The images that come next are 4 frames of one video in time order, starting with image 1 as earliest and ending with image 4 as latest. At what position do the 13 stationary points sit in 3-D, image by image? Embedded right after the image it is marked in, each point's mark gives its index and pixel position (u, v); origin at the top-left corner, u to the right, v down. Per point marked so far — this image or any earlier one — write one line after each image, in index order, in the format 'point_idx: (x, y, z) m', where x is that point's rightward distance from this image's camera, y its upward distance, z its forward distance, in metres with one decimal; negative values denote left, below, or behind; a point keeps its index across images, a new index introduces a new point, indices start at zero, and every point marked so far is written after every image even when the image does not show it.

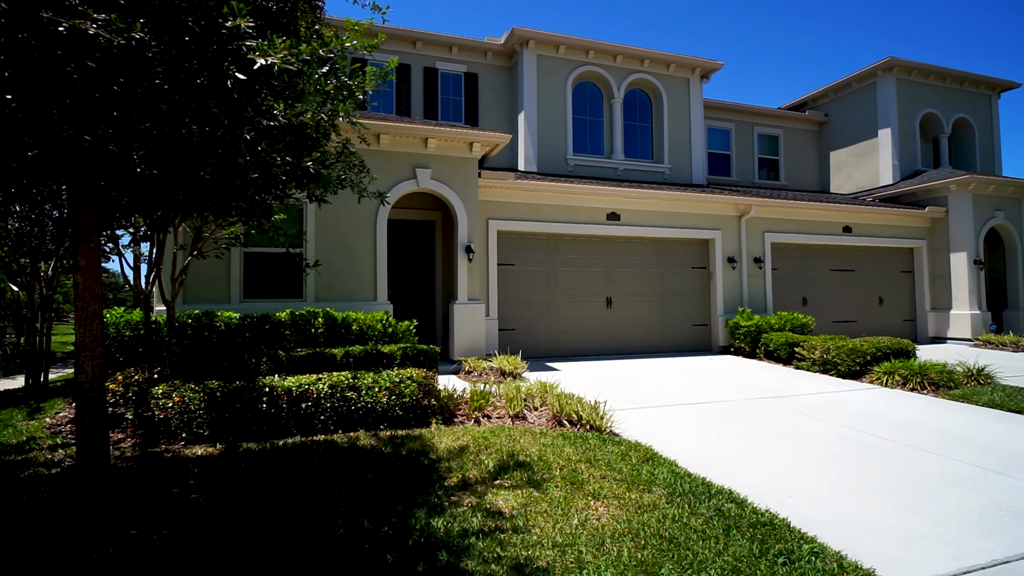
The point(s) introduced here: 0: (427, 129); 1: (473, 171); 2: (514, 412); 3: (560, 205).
0: (-1.4, +2.6, +8.8) m
1: (-0.7, +2.1, +9.5) m
2: (0.0, -1.4, +6.1) m
3: (+1.0, +1.7, +10.9) m
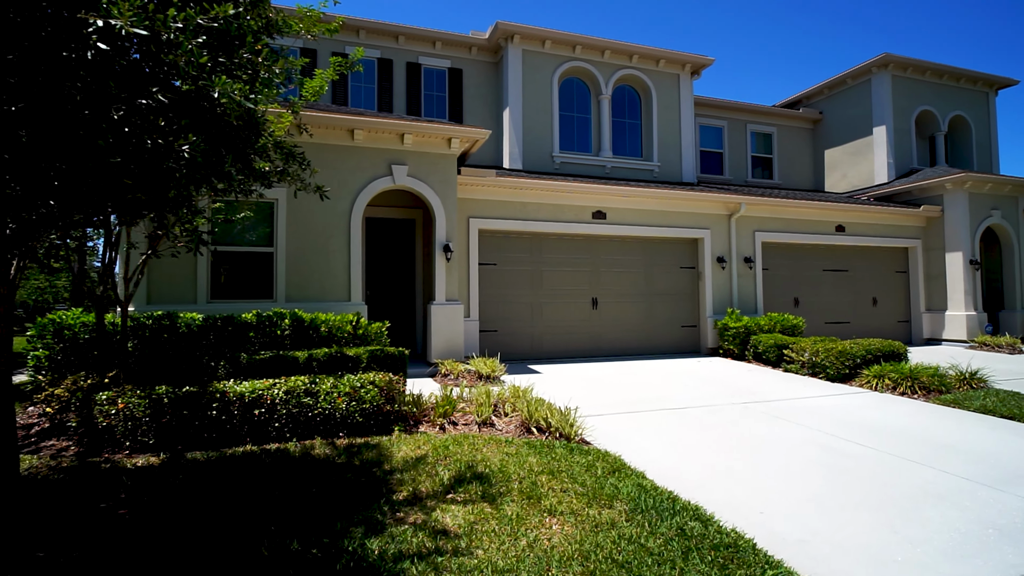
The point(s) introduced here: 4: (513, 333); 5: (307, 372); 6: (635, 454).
0: (-1.7, +2.6, +8.6) m
1: (-1.1, +2.1, +9.2) m
2: (-0.4, -1.4, +5.8) m
3: (+0.6, +1.7, +10.7) m
4: (0.0, -0.9, +10.5) m
5: (-2.4, -1.0, +6.3) m
6: (+1.2, -1.6, +5.0) m
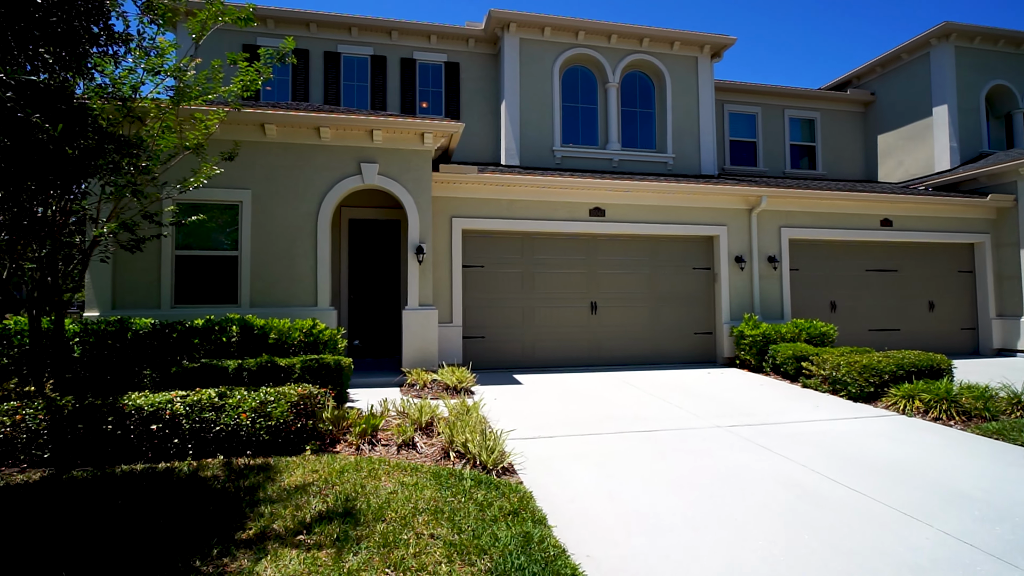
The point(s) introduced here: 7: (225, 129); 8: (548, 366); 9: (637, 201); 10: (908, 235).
0: (-2.2, +2.6, +8.1) m
1: (-1.4, +2.0, +8.7) m
2: (-1.1, -1.5, +5.2) m
3: (+0.4, +1.6, +9.9) m
4: (-0.2, -1.0, +9.9) m
5: (-3.1, -1.1, +5.9) m
6: (+0.3, -1.6, +4.3) m
7: (-4.3, +2.4, +7.9) m
8: (+0.7, -1.5, +10.1) m
9: (+2.5, +1.7, +10.4) m
10: (+8.7, +1.2, +11.7) m
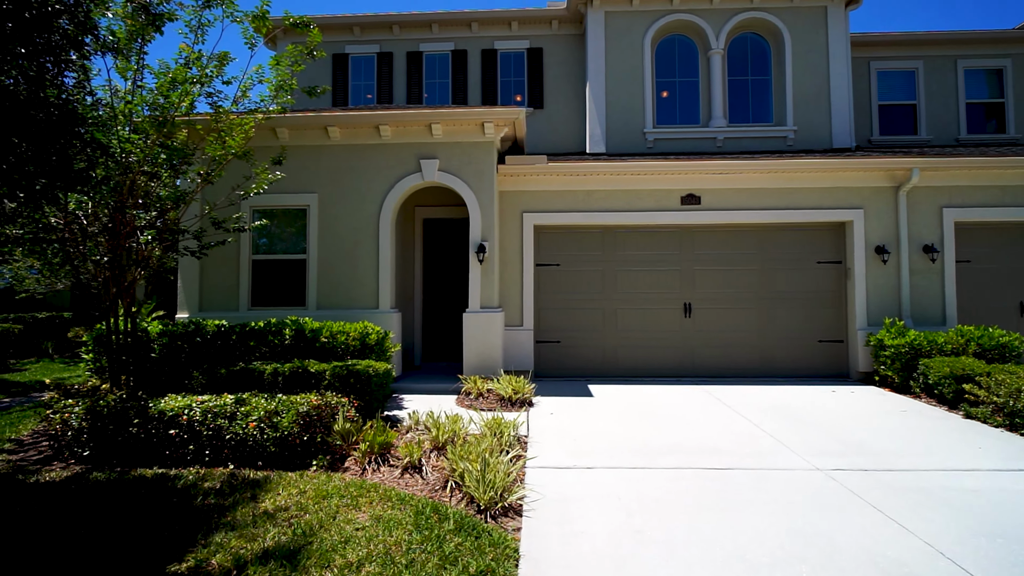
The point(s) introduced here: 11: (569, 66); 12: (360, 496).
0: (-1.2, +2.5, +7.7) m
1: (-0.4, +2.0, +8.1) m
2: (-0.9, -1.5, +4.6) m
3: (+1.7, +1.6, +8.9) m
4: (+1.1, -1.0, +8.9) m
5: (-2.7, -1.1, +5.8) m
6: (+0.2, -1.7, +3.4) m
7: (-3.3, +2.3, +8.1) m
8: (+2.0, -1.5, +8.9) m
9: (+3.8, +1.7, +8.8) m
10: (+10.2, +1.2, +8.4) m
11: (+1.2, +4.6, +11.0) m
12: (-1.2, -1.6, +4.1) m
